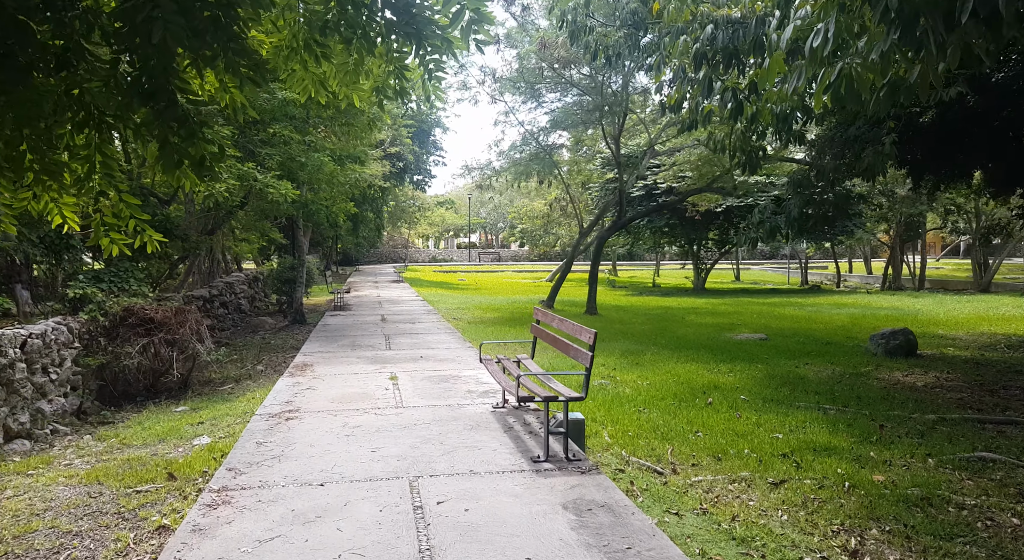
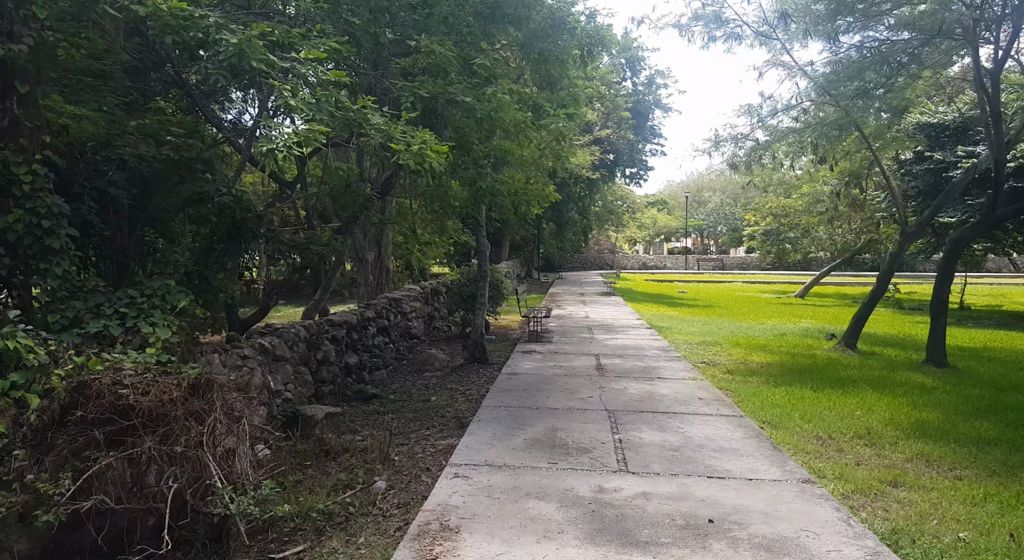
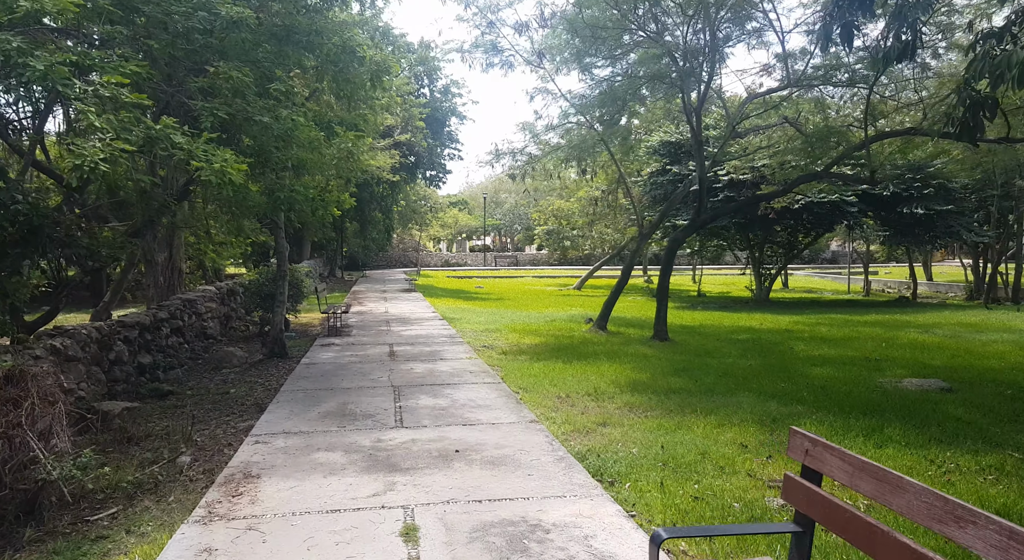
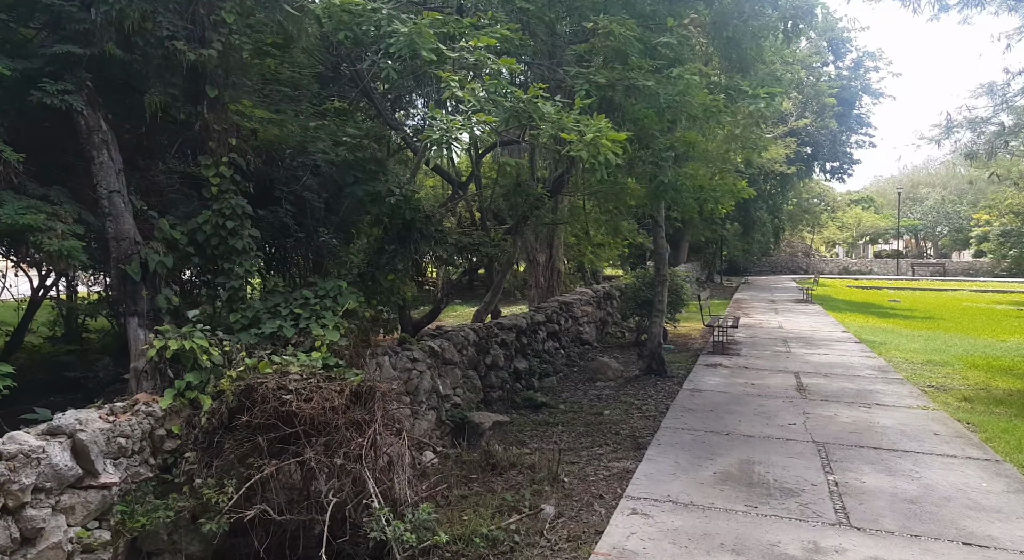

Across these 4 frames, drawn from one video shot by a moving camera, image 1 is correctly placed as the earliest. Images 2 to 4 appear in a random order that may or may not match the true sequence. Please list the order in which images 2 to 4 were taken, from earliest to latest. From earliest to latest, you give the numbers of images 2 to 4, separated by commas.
3, 2, 4
